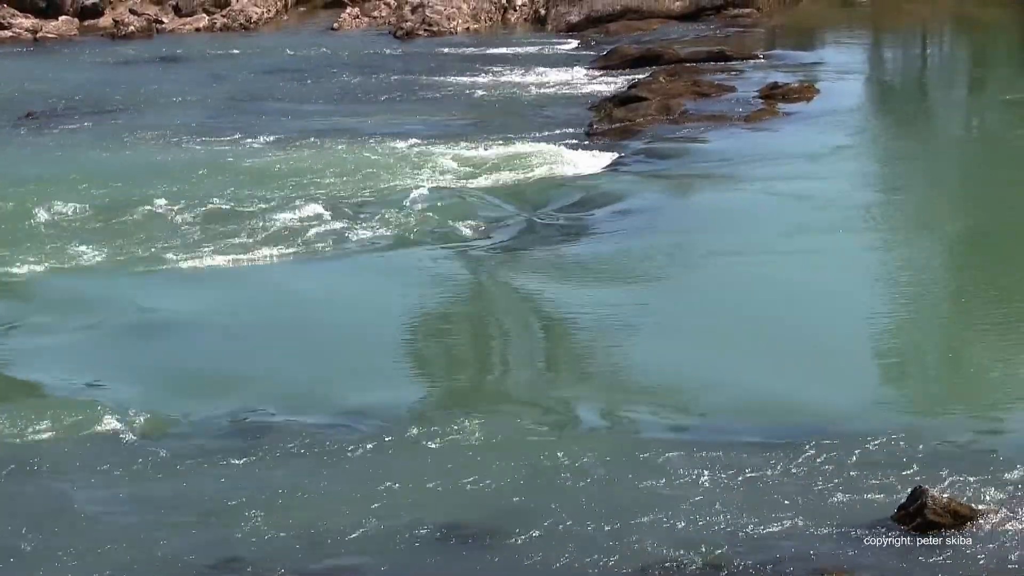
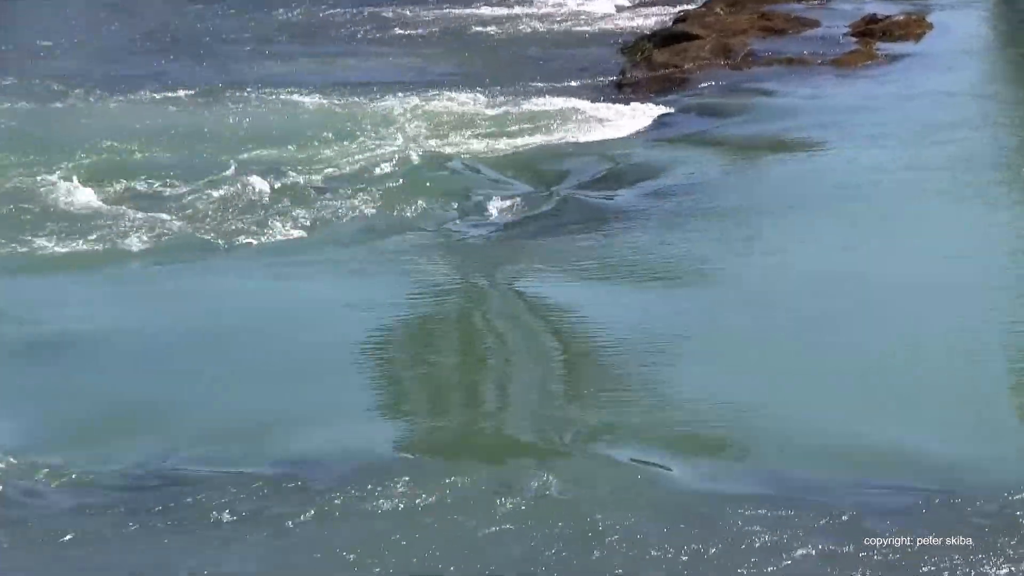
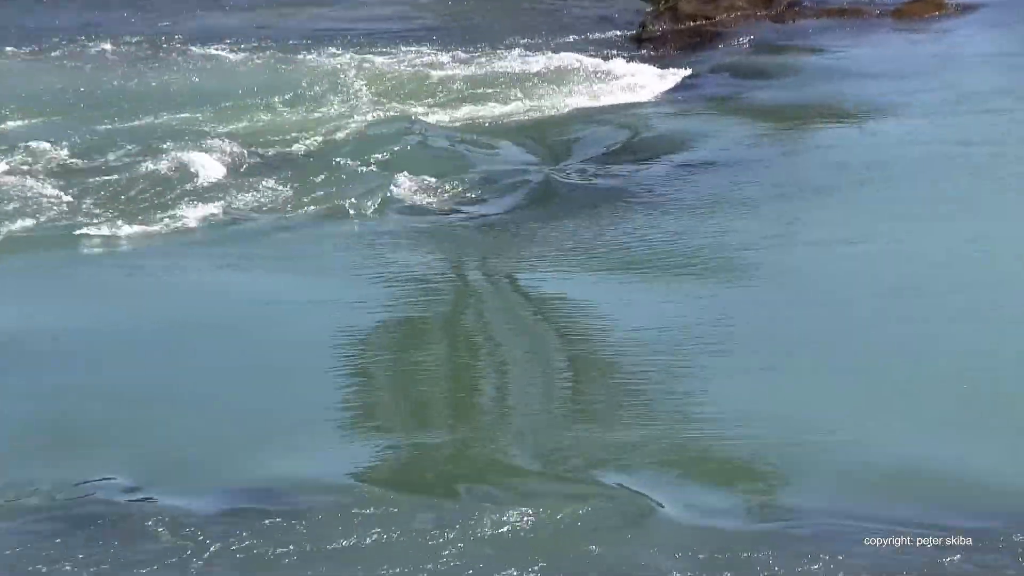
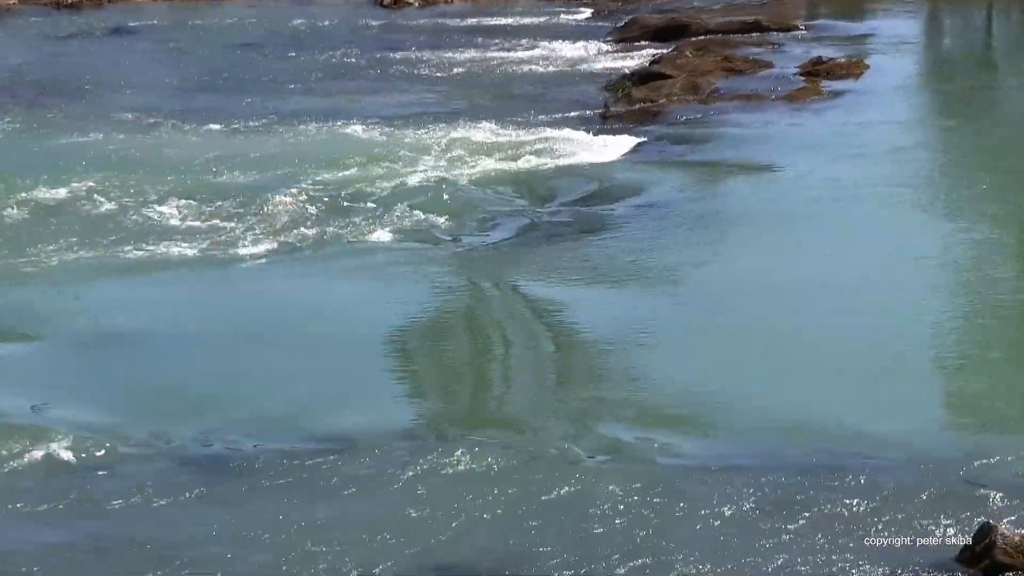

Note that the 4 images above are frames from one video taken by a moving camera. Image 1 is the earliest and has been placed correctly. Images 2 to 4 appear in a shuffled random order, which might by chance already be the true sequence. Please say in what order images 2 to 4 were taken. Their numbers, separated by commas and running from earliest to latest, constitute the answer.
4, 2, 3
